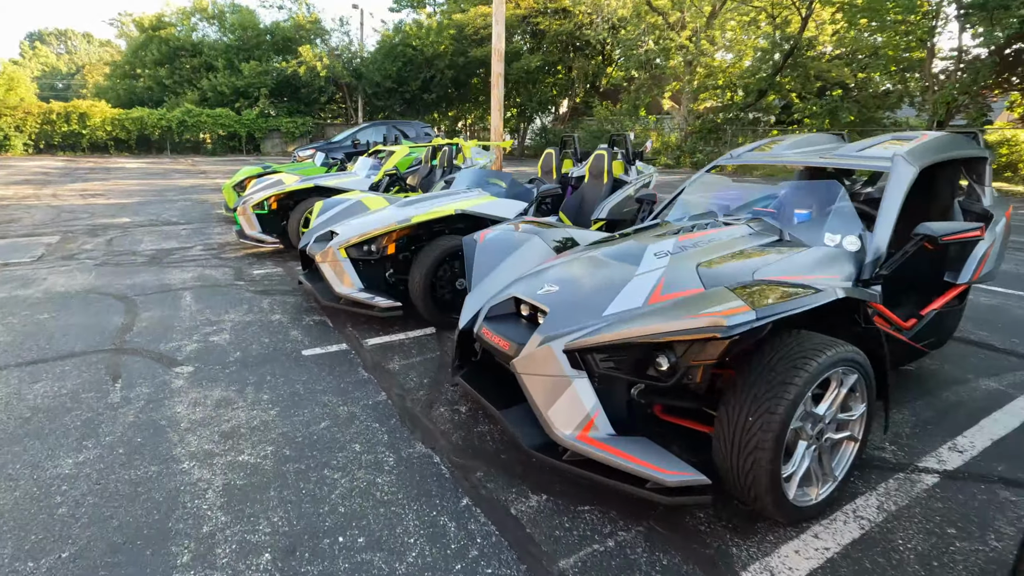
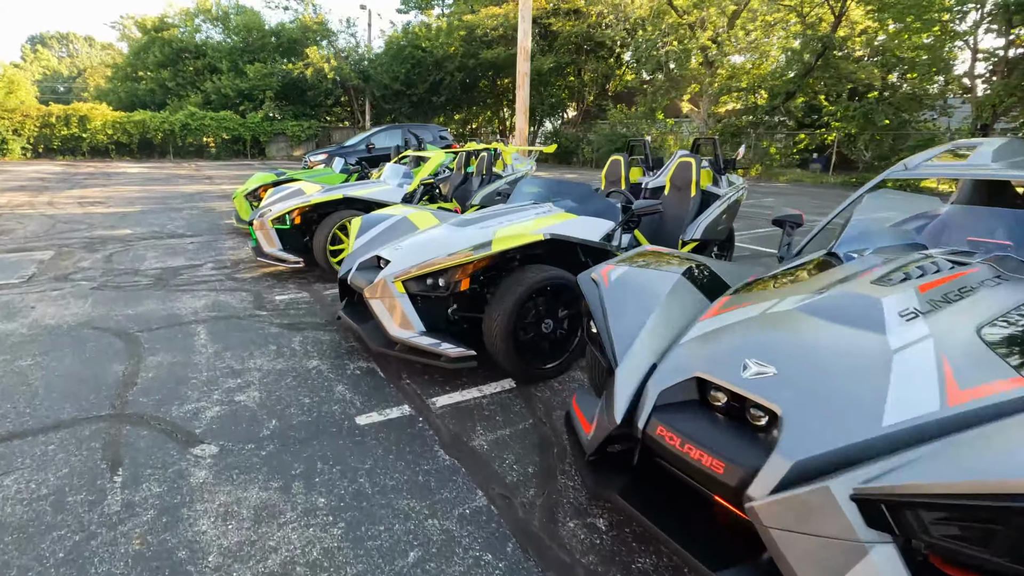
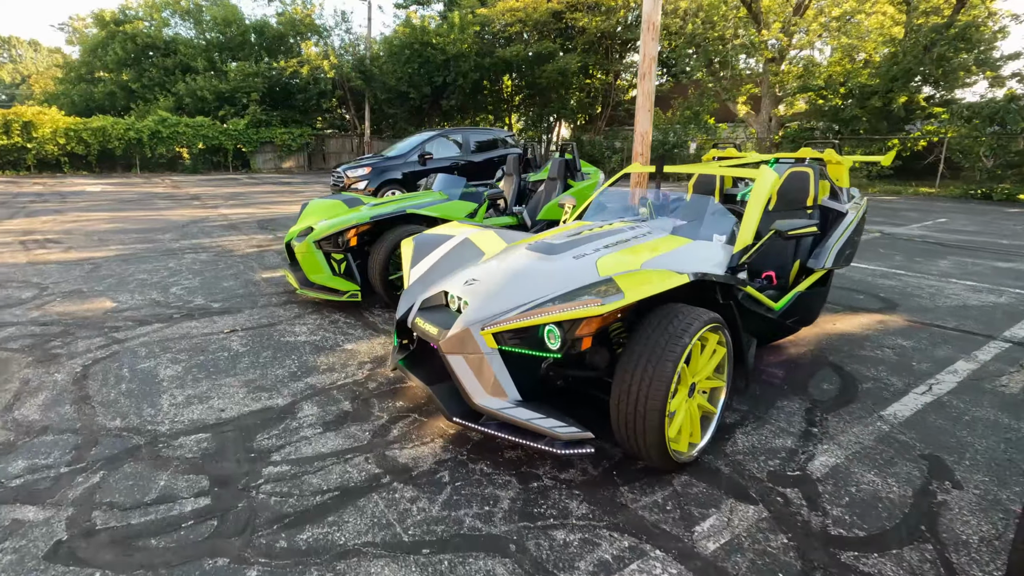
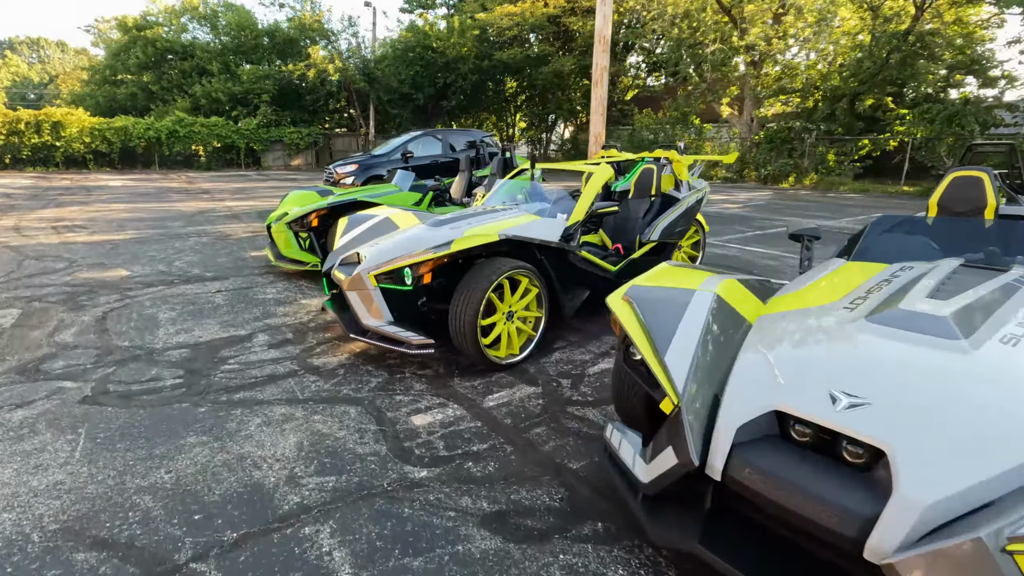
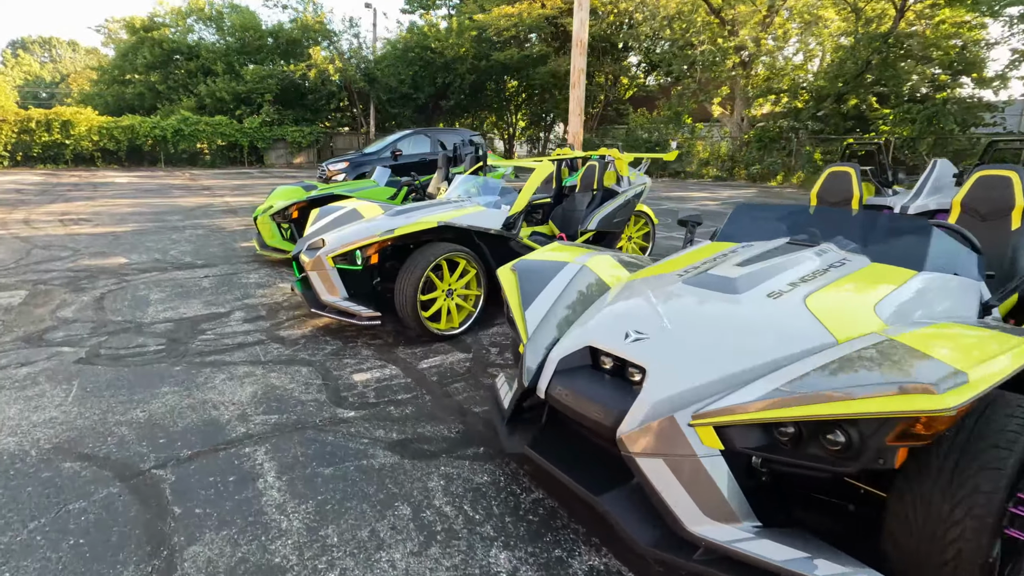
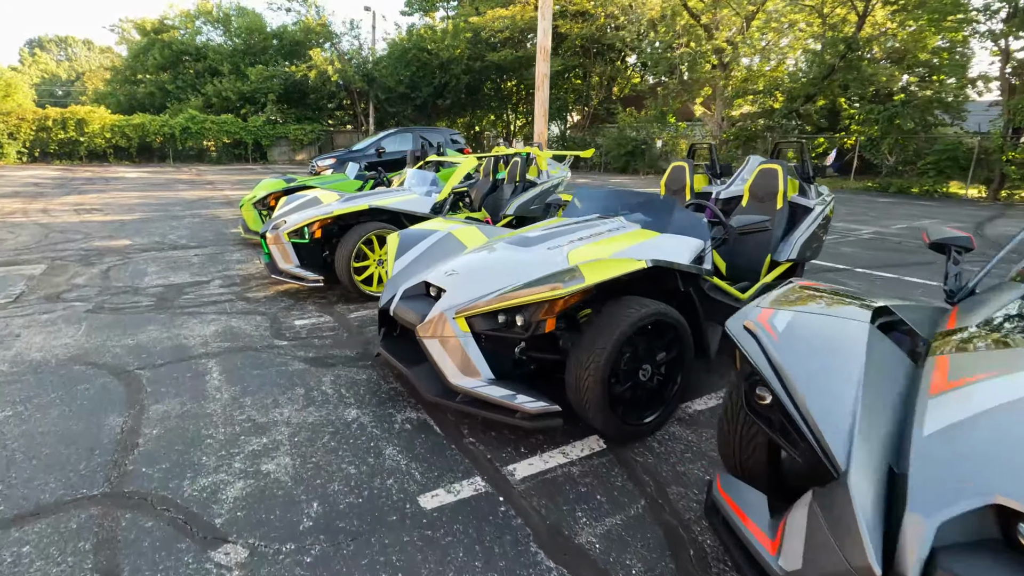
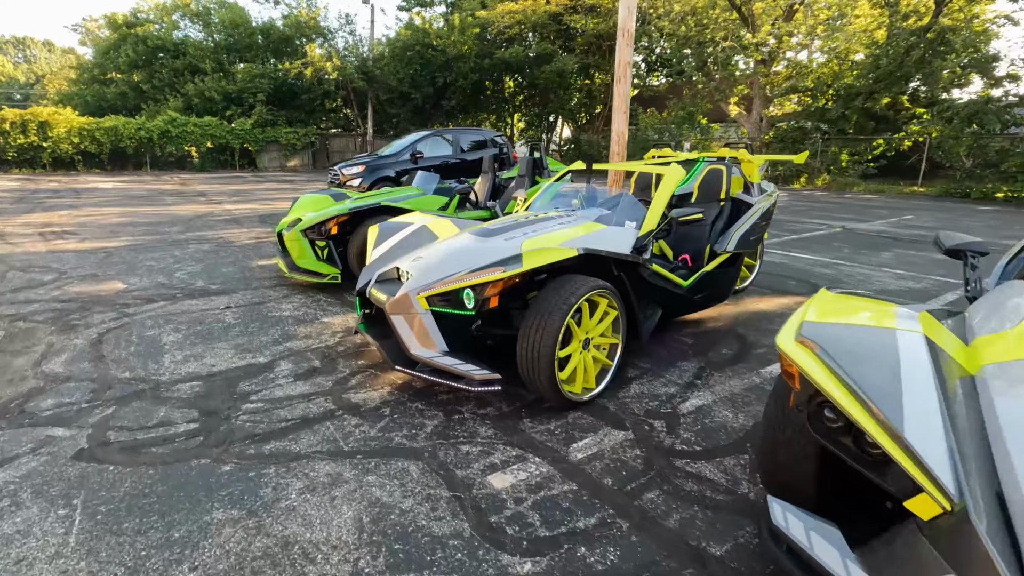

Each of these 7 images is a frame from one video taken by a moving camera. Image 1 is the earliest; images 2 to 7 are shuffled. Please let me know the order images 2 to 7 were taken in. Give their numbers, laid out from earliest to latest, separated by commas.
2, 6, 5, 4, 7, 3
